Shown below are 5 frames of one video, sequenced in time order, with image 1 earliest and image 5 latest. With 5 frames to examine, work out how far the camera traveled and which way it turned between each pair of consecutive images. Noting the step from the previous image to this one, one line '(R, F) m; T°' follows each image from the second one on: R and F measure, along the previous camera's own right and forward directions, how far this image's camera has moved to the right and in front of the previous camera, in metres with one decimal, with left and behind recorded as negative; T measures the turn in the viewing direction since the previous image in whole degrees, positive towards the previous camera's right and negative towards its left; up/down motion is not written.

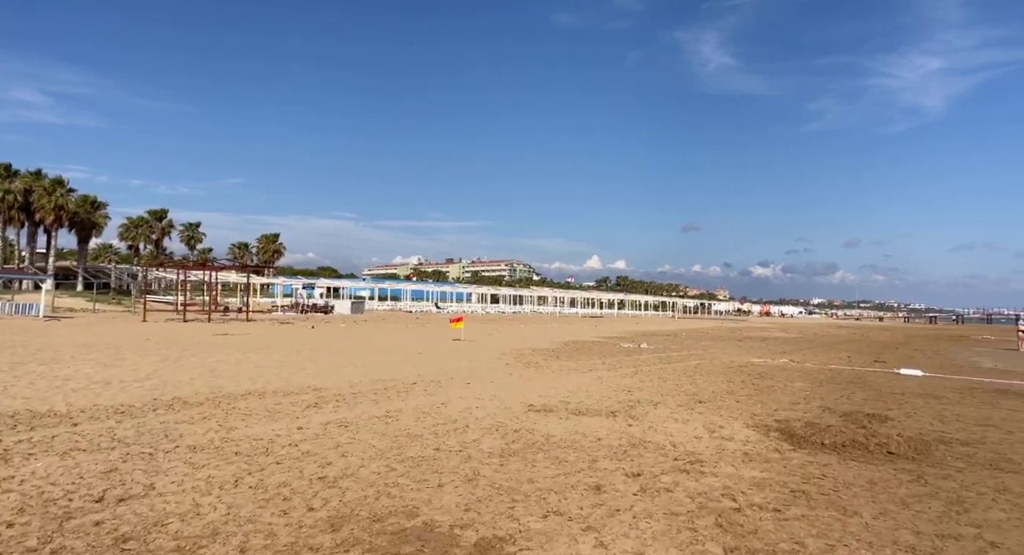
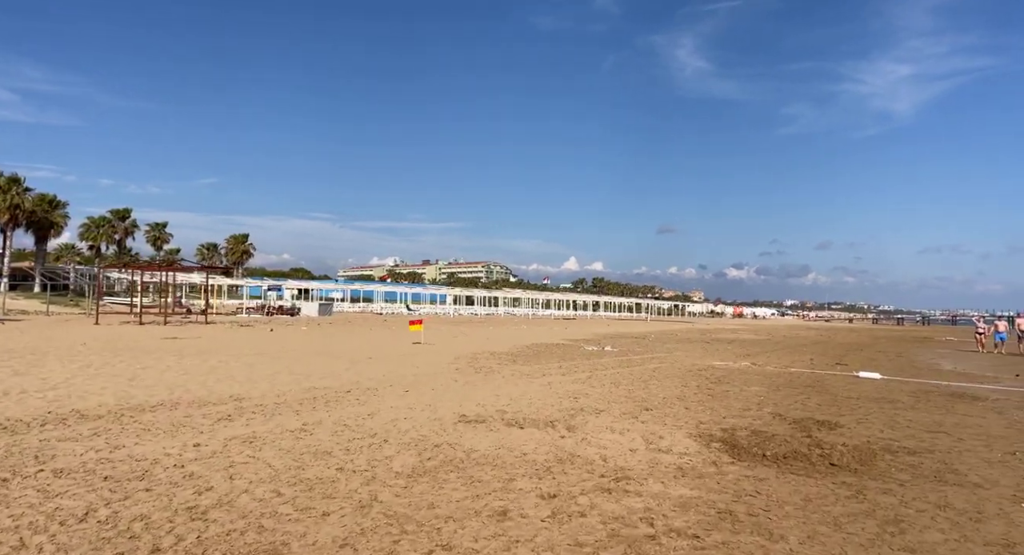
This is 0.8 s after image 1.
(+0.7, +0.5) m; +2°
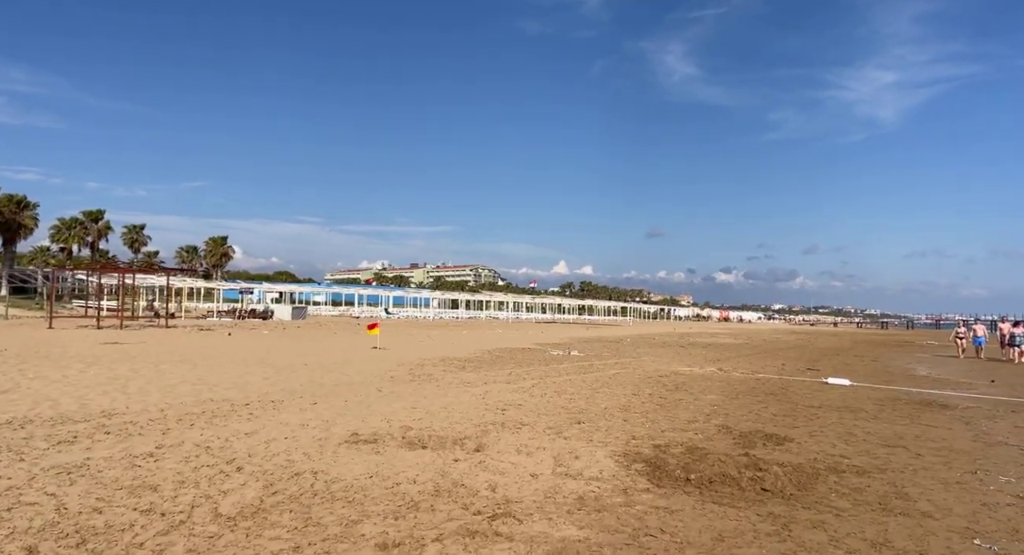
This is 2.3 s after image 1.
(+1.1, +1.0) m; +1°
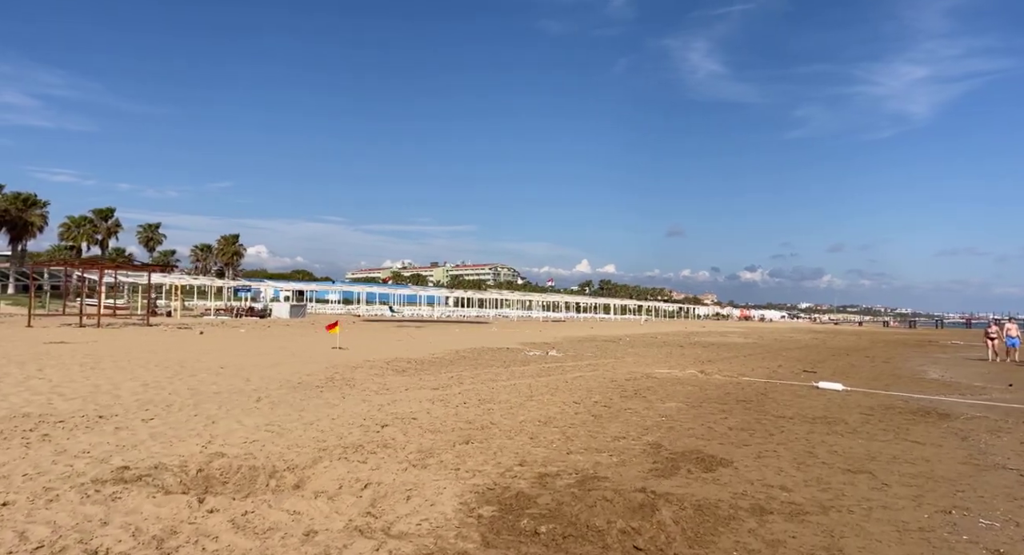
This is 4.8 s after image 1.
(+1.9, +1.7) m; -2°
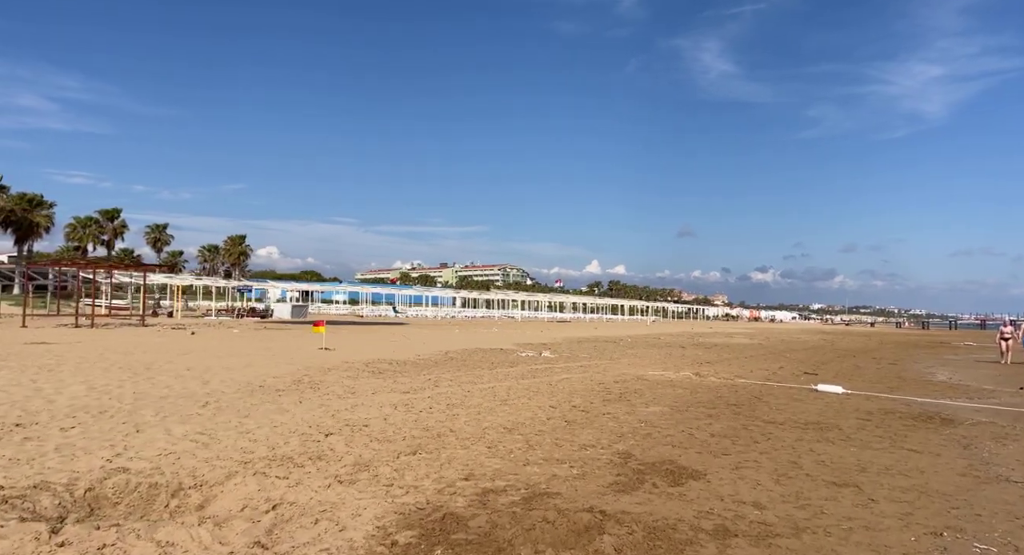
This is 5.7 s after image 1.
(+0.7, +0.7) m; -1°
